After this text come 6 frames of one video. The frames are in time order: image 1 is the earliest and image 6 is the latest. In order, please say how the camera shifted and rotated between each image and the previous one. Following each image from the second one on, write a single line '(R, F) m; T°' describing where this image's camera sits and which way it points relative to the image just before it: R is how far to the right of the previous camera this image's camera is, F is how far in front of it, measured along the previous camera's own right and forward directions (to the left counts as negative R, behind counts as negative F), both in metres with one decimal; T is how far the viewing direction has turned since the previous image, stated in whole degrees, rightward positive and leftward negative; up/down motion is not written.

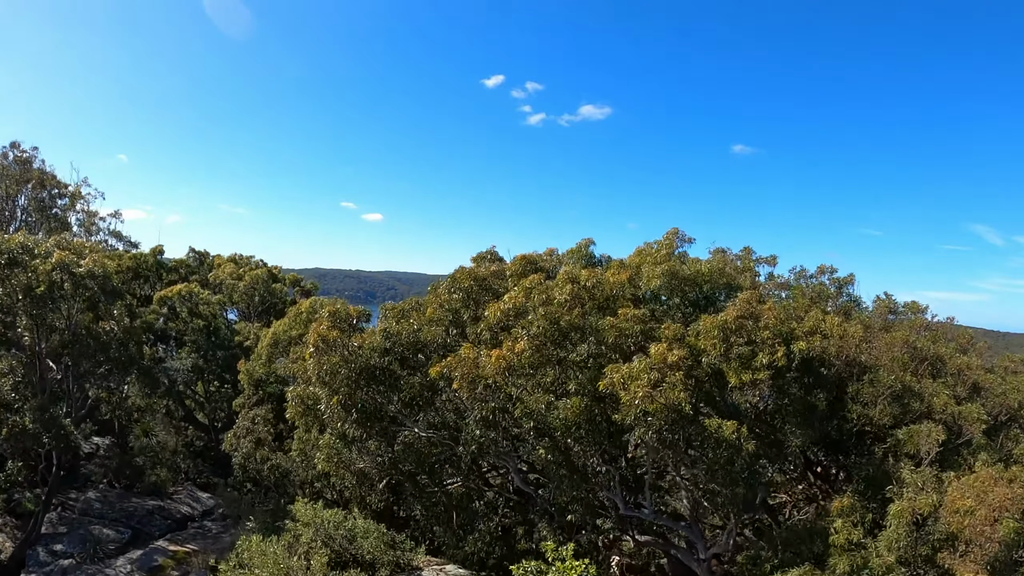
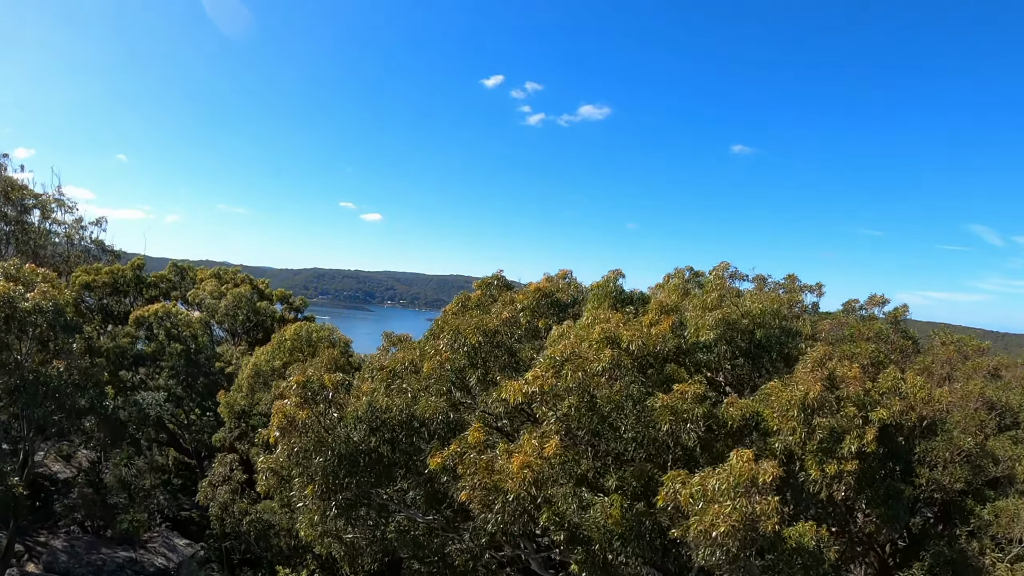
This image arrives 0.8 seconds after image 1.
(-0.2, +1.3) m; 0°
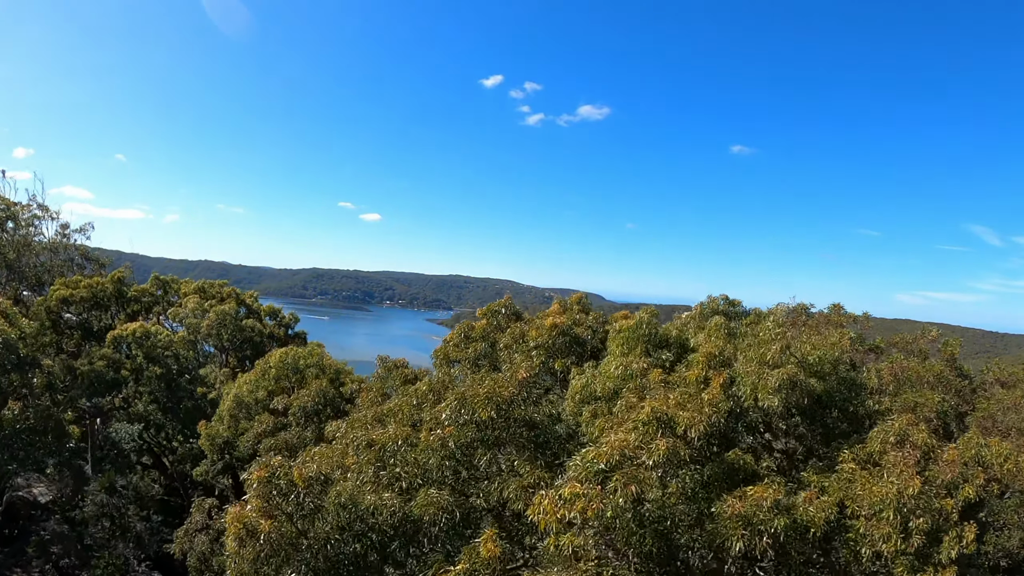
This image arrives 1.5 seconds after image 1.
(-0.2, +1.0) m; 0°
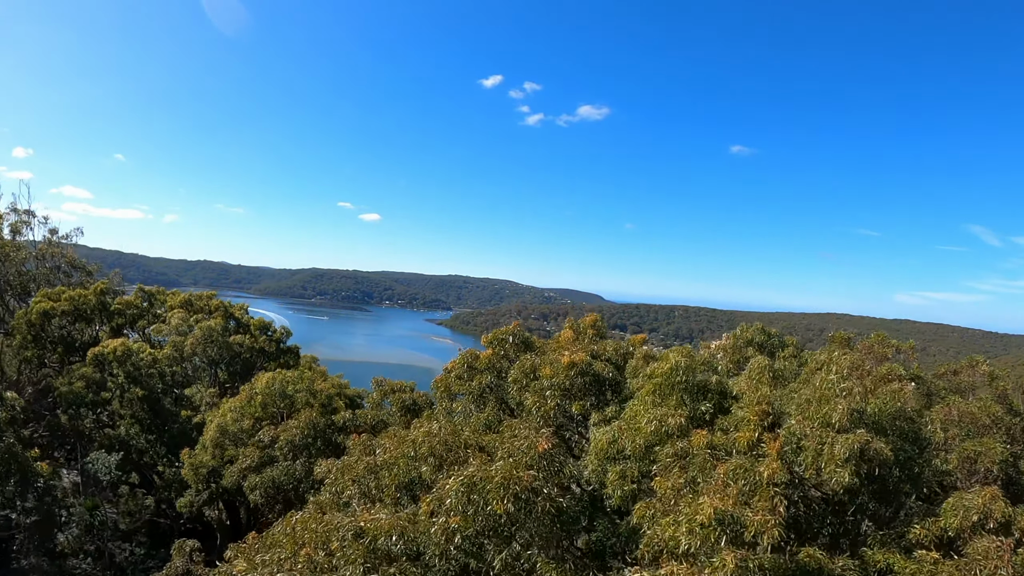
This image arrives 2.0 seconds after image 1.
(-0.2, +0.8) m; 0°
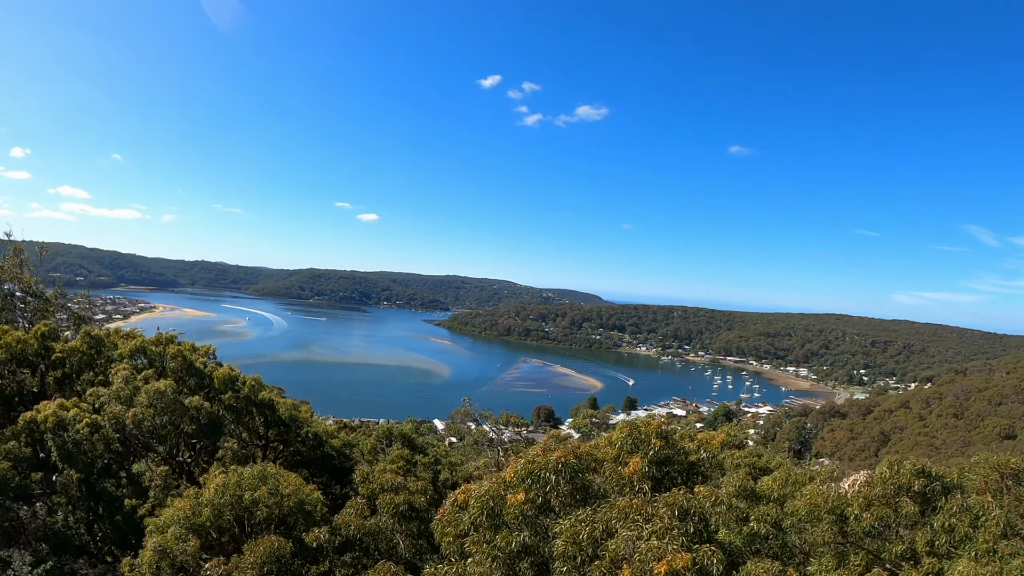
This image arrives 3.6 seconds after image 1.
(-0.5, +2.3) m; 0°
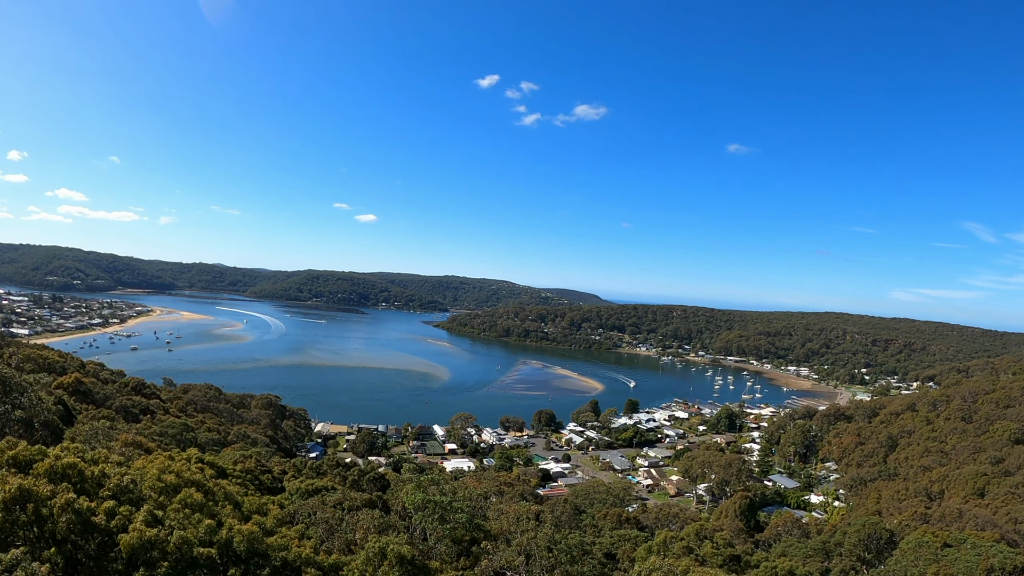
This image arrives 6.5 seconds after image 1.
(-0.8, +3.8) m; 0°
